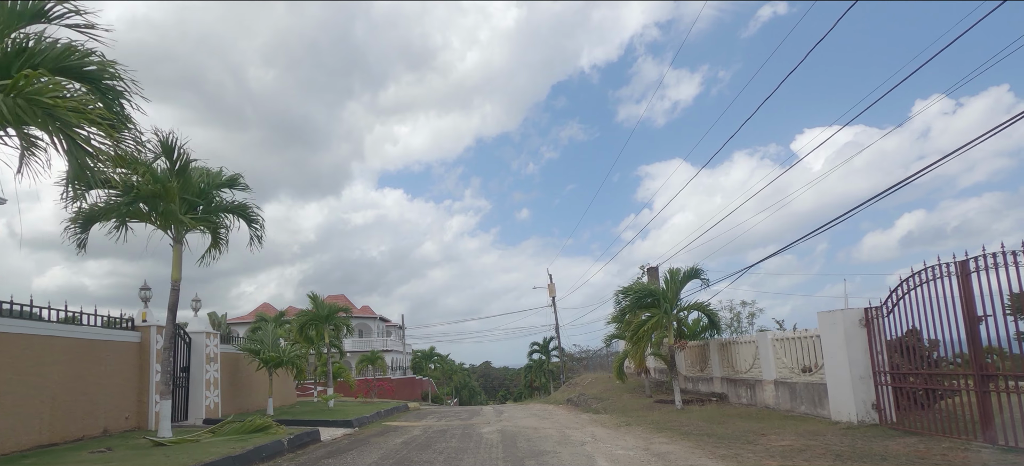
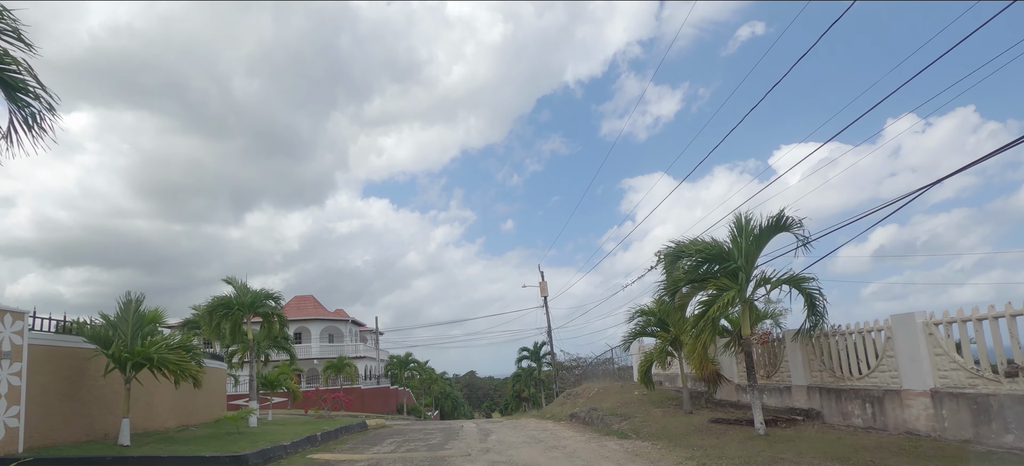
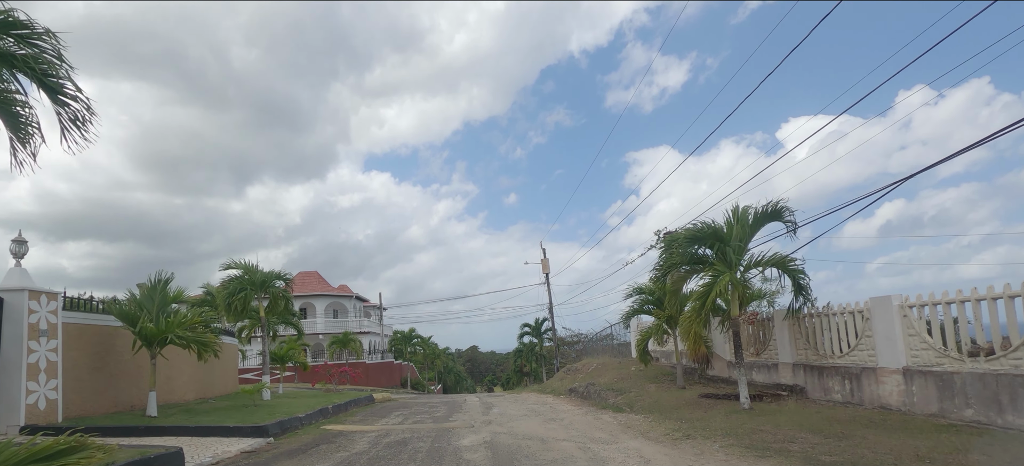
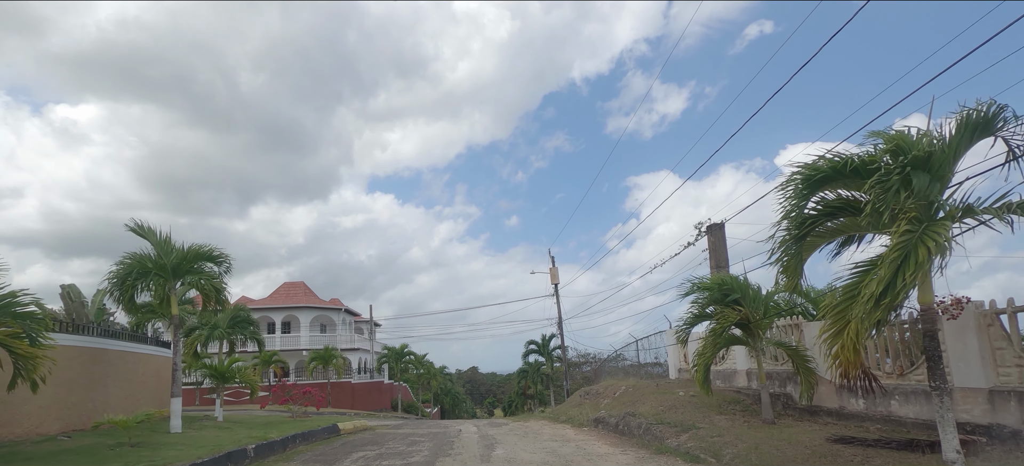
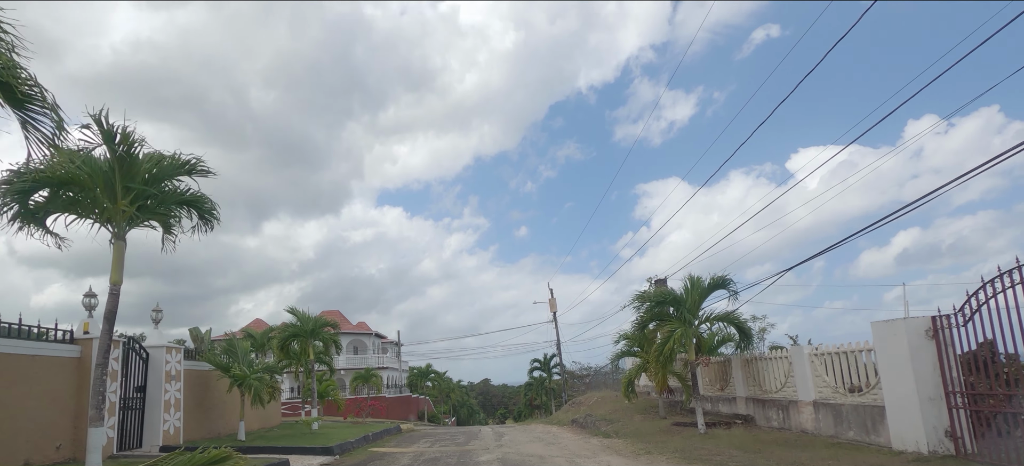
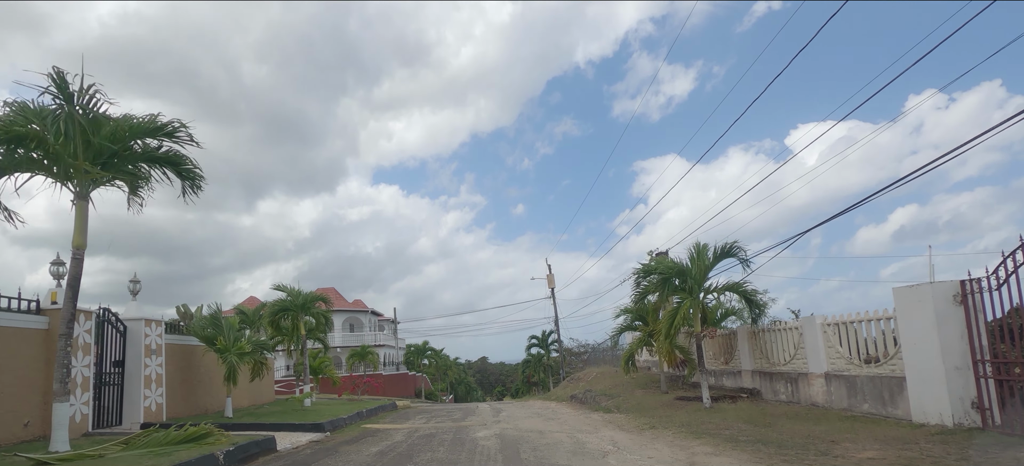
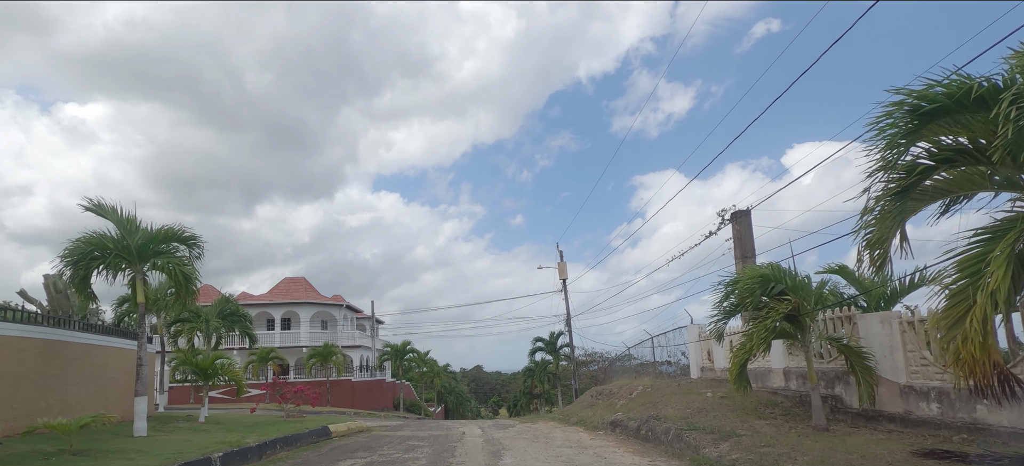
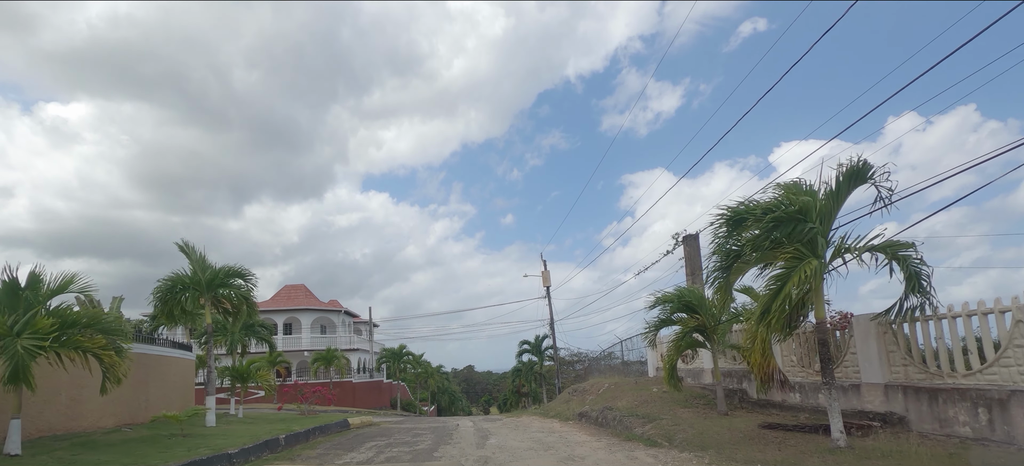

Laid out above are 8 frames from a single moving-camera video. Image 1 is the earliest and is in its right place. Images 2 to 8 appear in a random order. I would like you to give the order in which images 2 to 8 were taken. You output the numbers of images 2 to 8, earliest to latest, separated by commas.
5, 6, 3, 2, 8, 4, 7
